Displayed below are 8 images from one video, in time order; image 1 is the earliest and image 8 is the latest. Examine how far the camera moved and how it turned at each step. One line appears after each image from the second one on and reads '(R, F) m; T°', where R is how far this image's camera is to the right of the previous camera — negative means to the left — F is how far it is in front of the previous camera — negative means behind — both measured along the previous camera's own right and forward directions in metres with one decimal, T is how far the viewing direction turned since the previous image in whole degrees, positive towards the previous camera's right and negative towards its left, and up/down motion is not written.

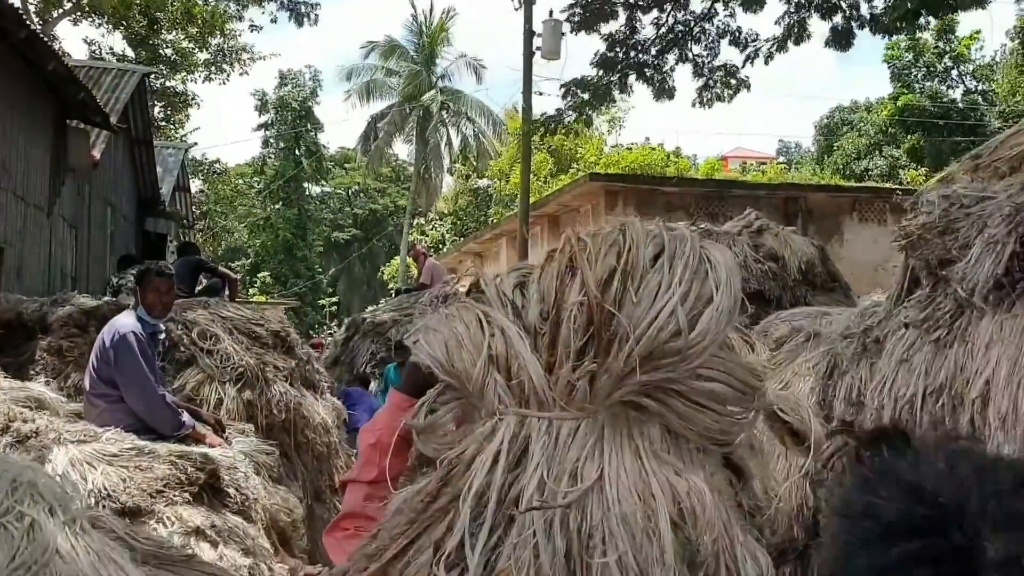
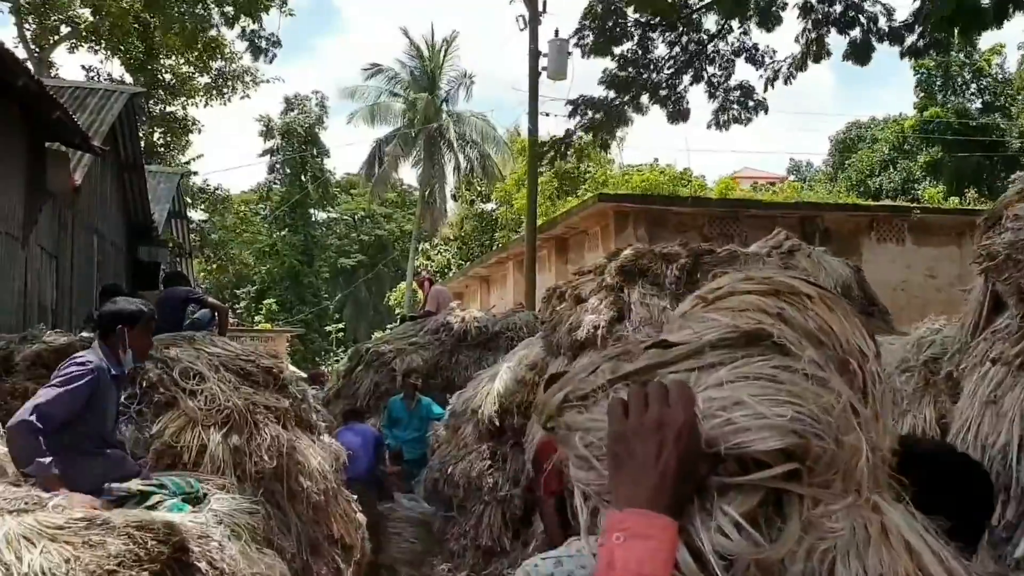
(0.0, +0.5) m; 0°
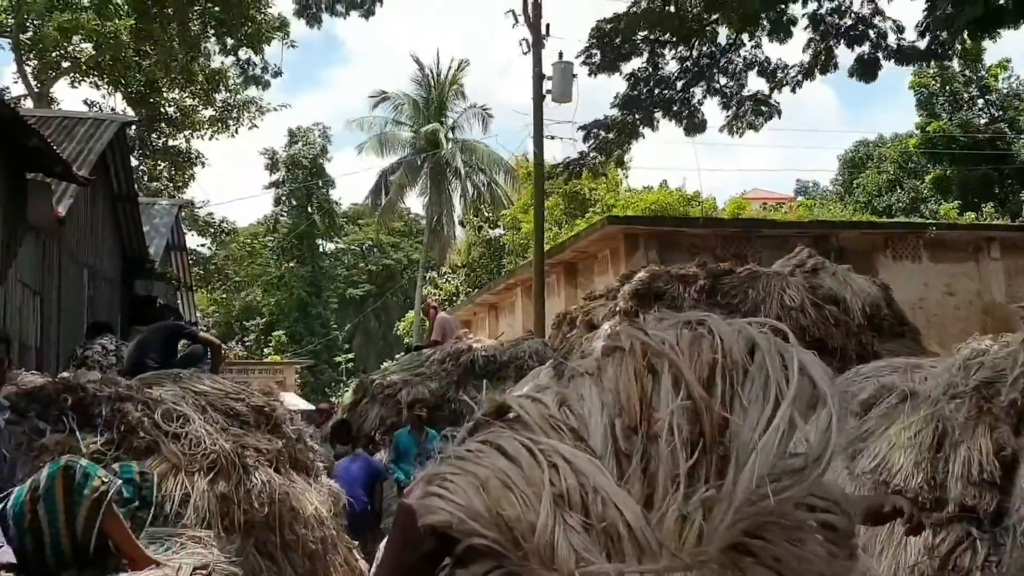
(0.0, +0.4) m; -1°
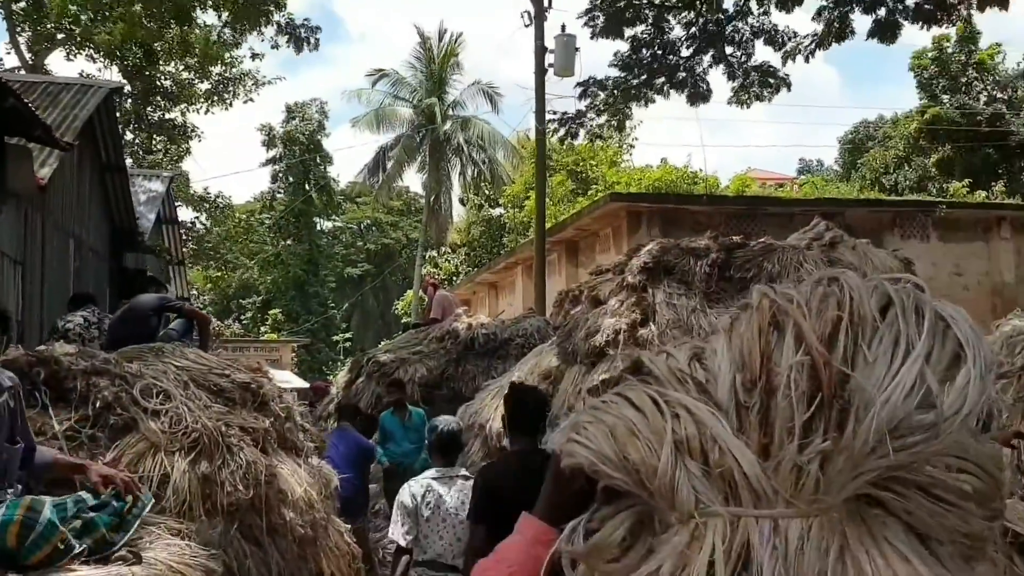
(0.0, +0.3) m; 0°
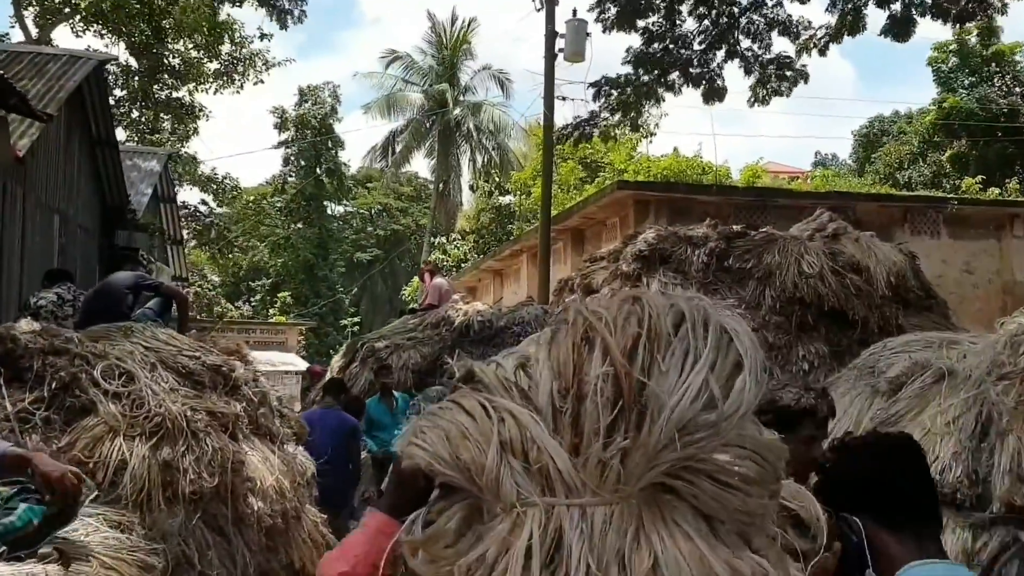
(+0.1, +0.2) m; -1°
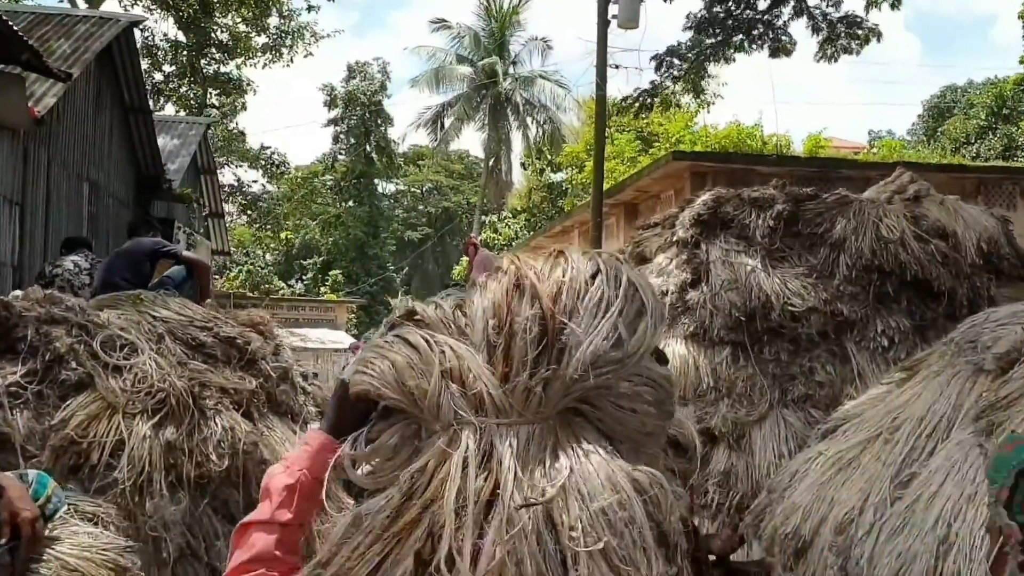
(0.0, +0.5) m; -3°
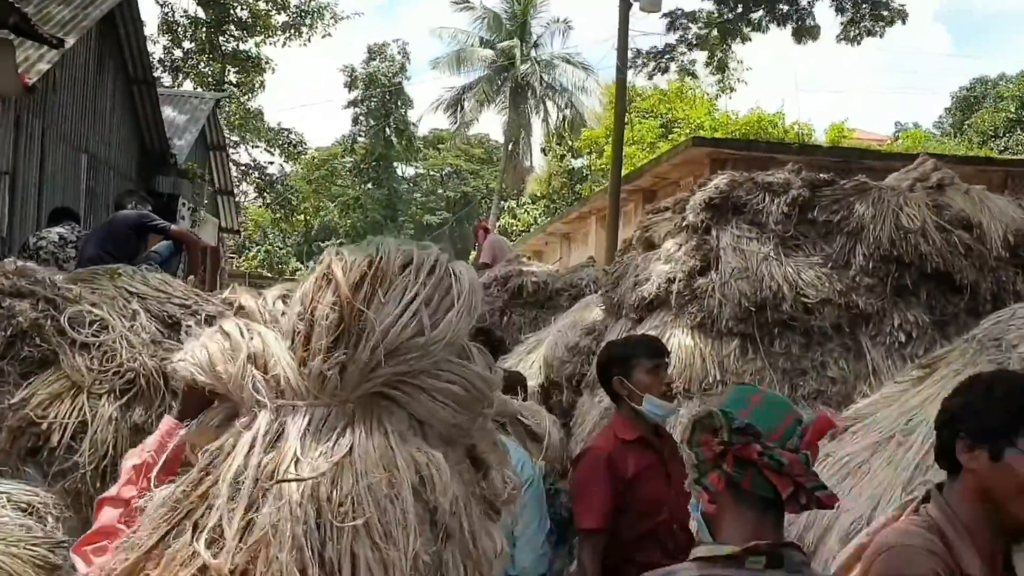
(+0.1, +0.2) m; -1°
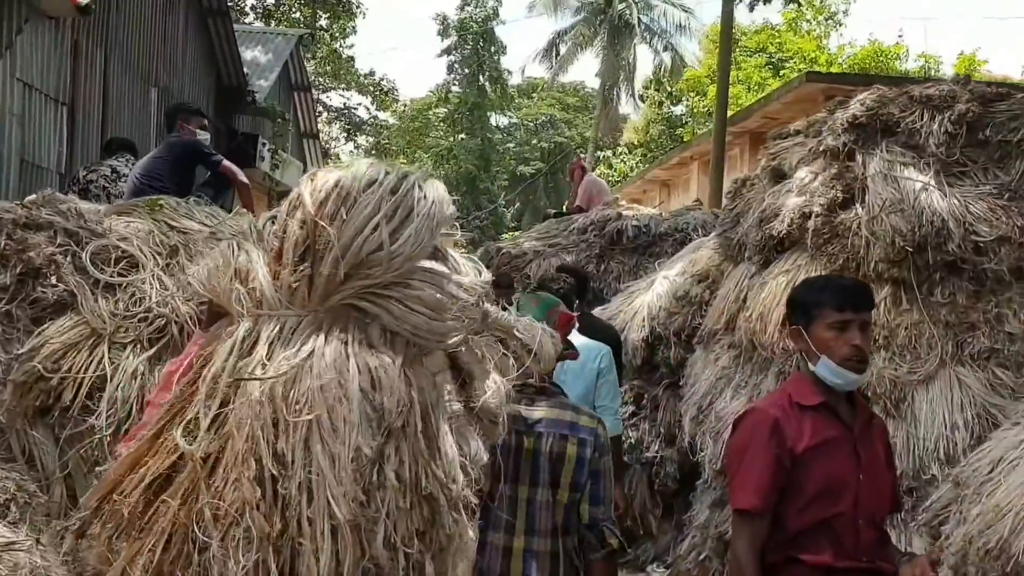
(0.0, +0.7) m; -6°
